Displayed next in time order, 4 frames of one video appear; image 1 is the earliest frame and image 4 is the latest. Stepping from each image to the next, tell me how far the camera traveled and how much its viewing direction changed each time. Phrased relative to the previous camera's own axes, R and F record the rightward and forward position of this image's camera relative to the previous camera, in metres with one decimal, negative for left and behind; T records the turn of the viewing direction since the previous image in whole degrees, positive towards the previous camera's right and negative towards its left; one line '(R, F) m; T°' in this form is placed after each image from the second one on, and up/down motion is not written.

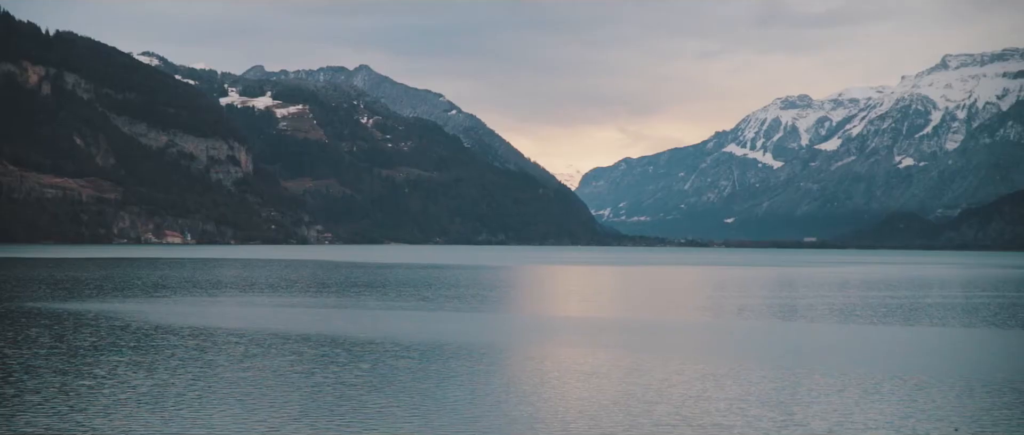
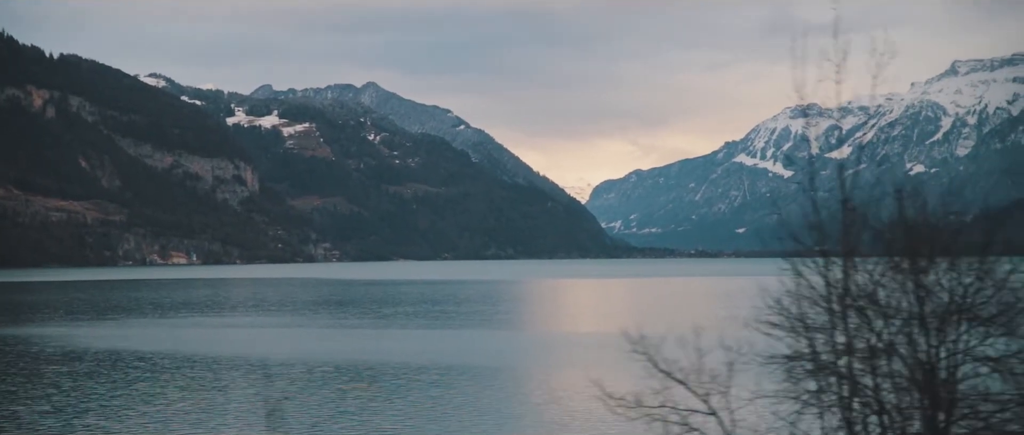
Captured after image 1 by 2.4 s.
(+1.0, +3.2) m; -1°
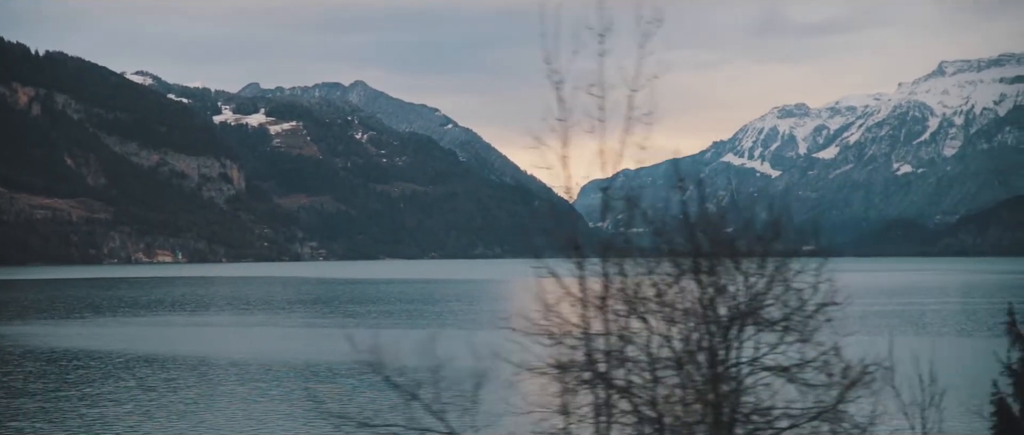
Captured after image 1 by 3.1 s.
(+0.4, +0.4) m; +1°
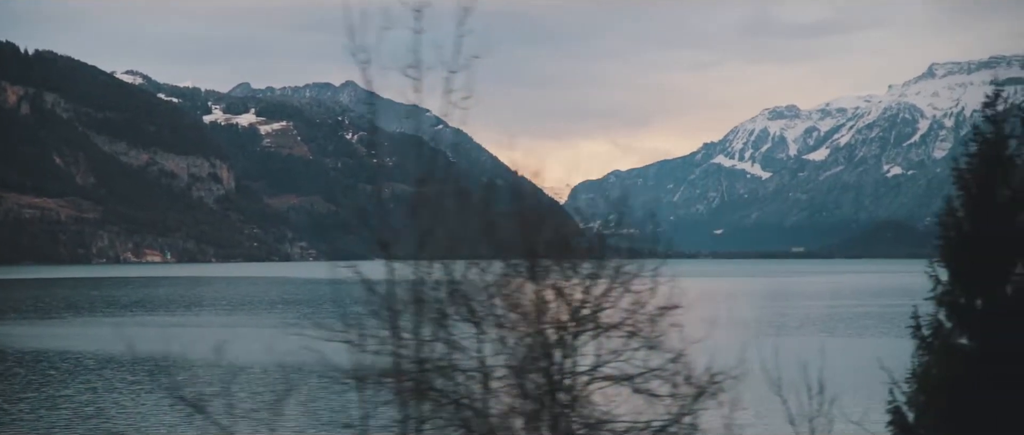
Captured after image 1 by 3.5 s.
(-0.2, +0.6) m; +1°
